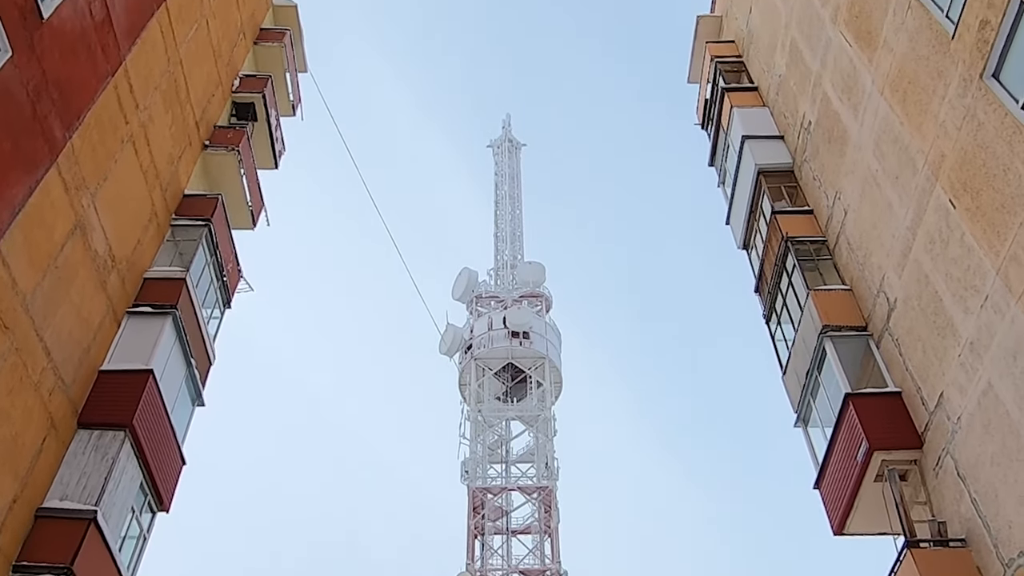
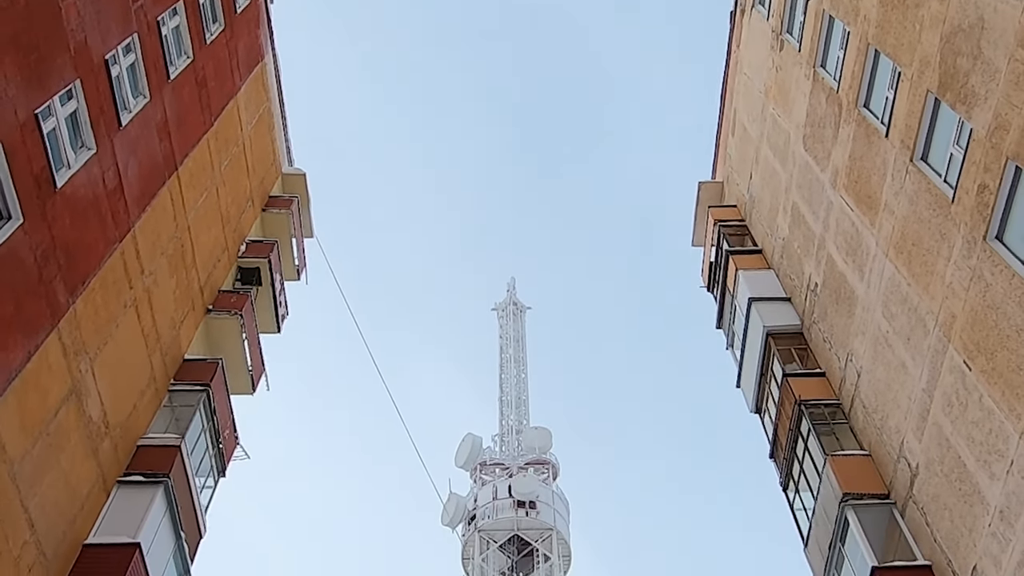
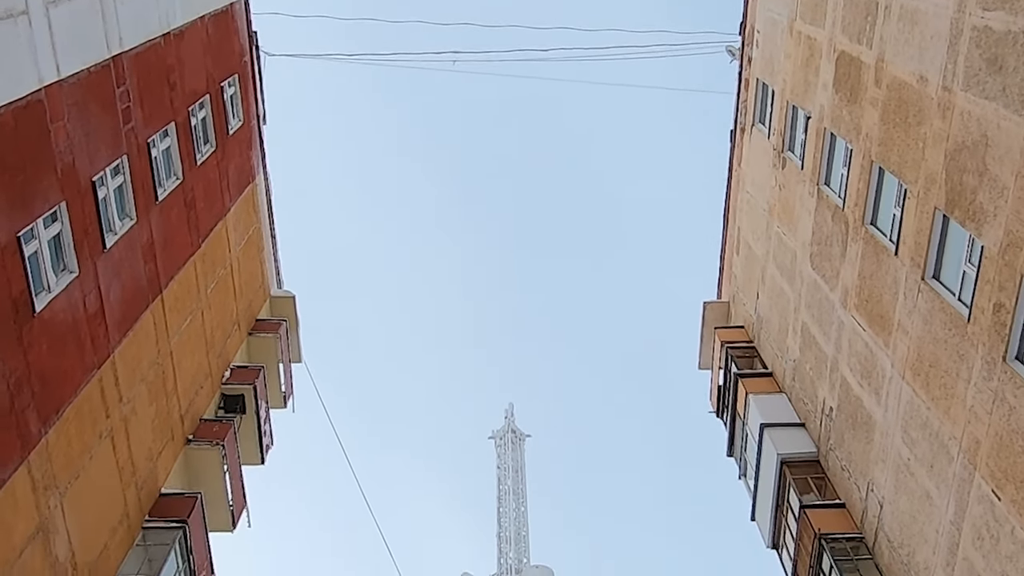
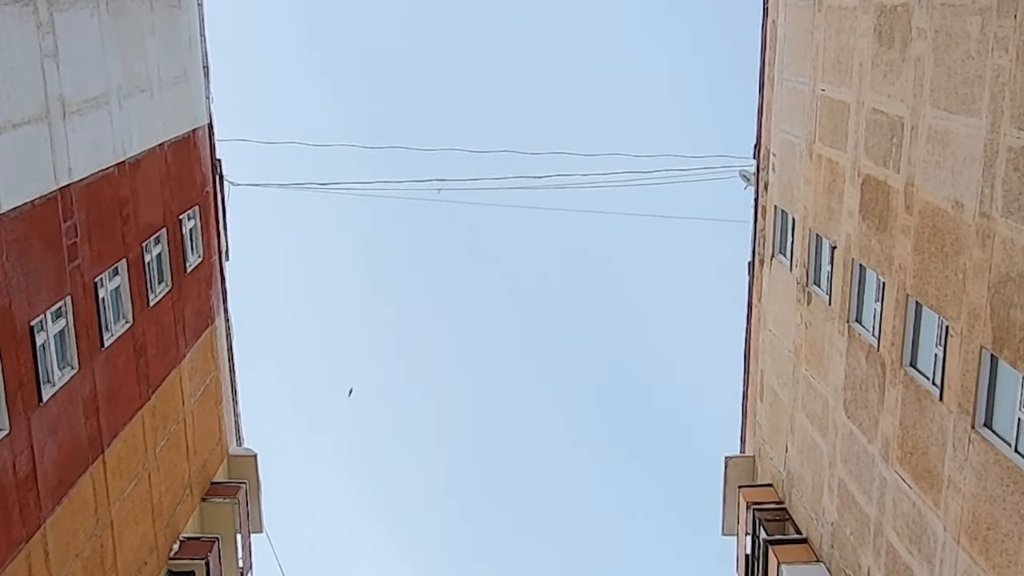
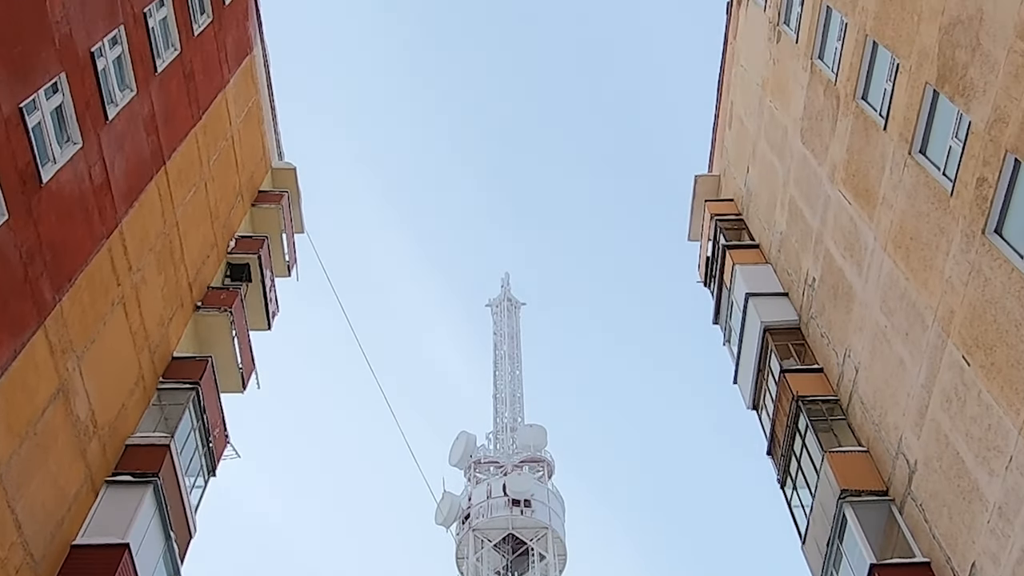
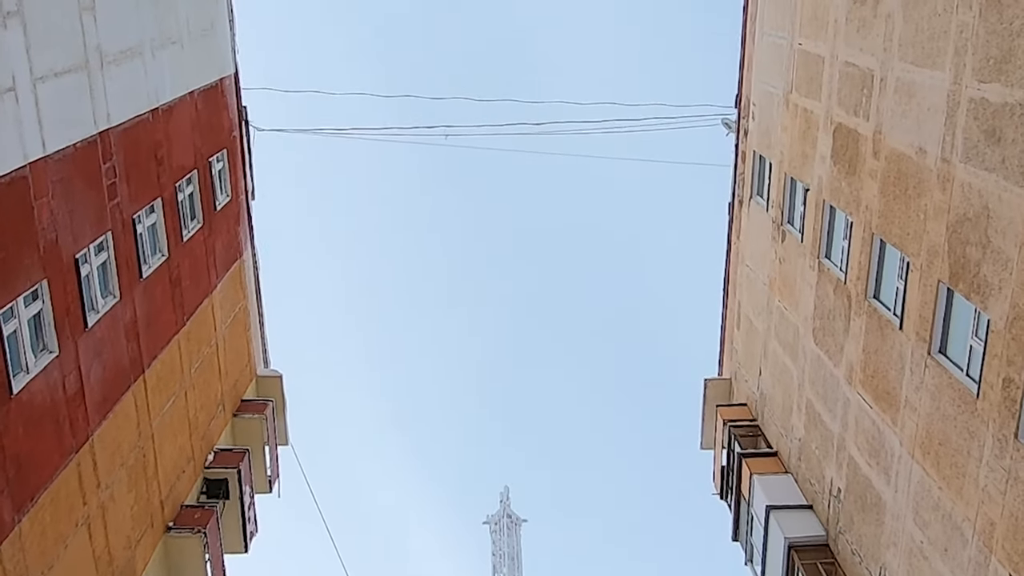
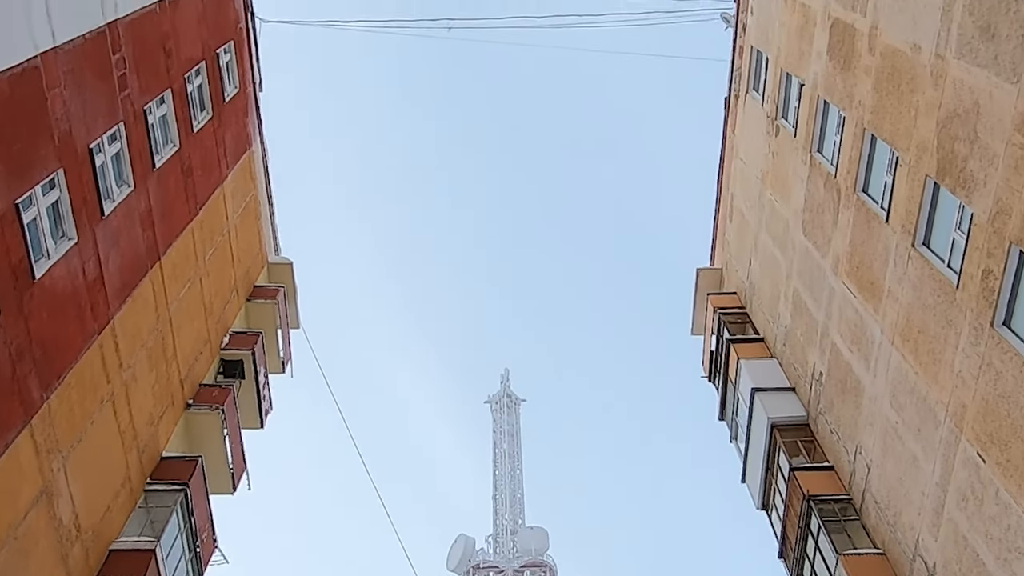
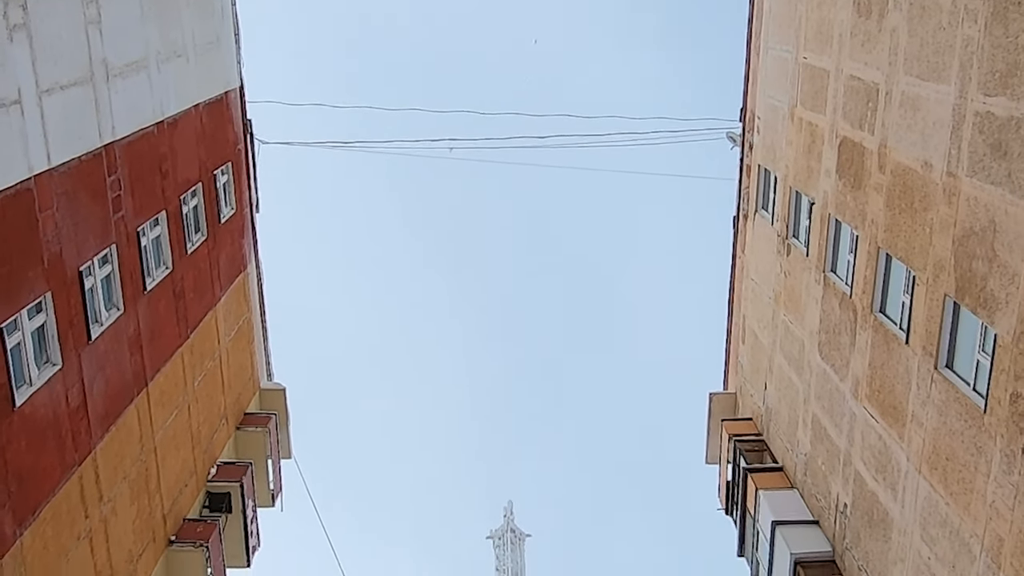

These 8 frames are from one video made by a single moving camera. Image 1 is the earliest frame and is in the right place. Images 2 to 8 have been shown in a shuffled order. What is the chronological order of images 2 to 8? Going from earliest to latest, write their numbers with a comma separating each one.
5, 7, 6, 4, 8, 3, 2
